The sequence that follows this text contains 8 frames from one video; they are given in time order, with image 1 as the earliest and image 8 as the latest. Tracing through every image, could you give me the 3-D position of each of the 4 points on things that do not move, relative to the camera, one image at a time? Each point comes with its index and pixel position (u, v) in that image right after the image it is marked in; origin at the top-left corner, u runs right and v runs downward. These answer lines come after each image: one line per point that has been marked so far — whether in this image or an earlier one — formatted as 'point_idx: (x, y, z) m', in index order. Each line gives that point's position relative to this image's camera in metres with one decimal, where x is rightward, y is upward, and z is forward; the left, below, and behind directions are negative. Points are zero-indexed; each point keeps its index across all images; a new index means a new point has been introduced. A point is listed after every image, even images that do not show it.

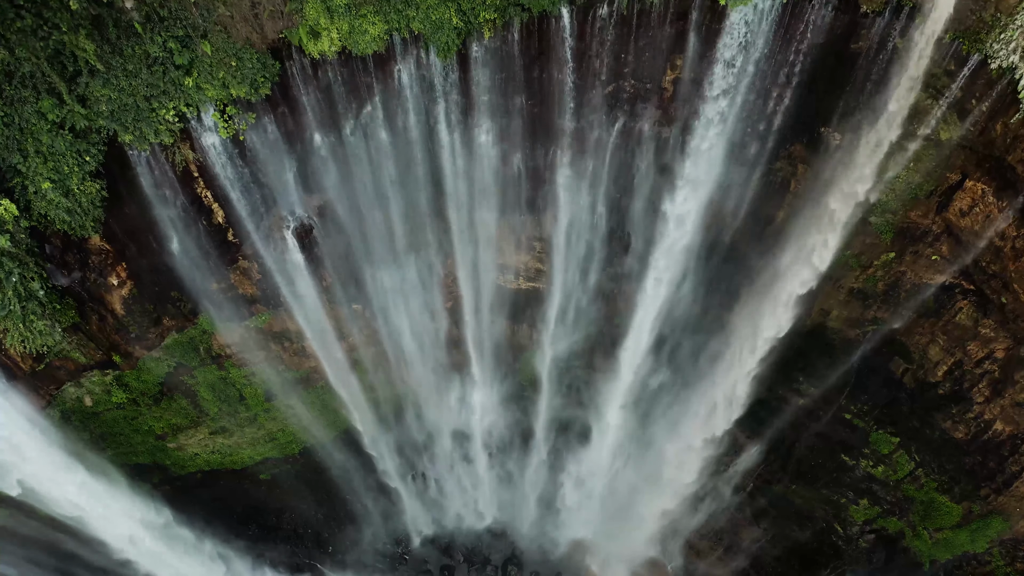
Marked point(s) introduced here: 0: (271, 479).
0: (-6.6, -5.3, +15.9) m
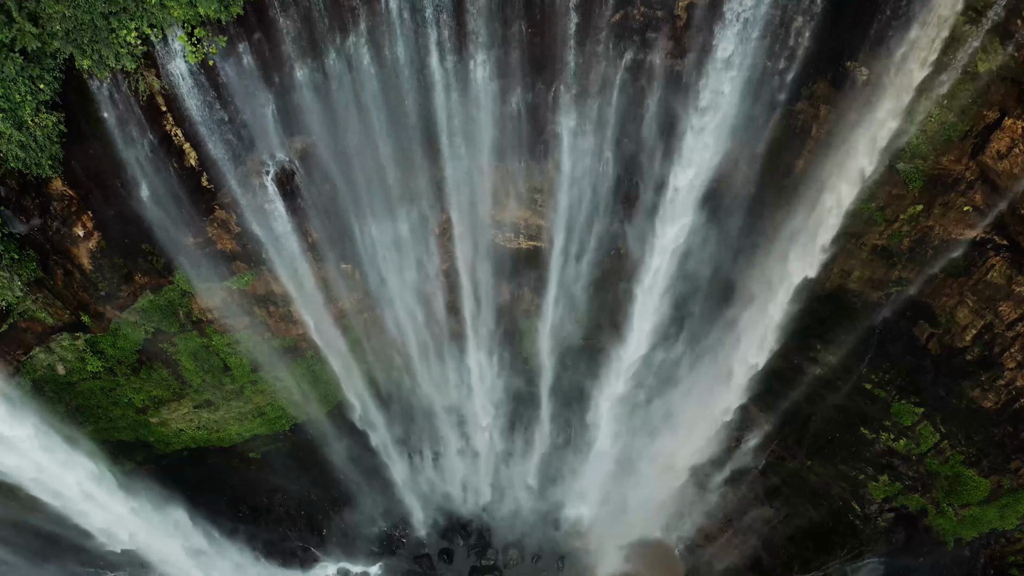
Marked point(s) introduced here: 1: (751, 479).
0: (-6.6, -4.5, +15.1) m
1: (+6.3, -5.1, +15.3) m
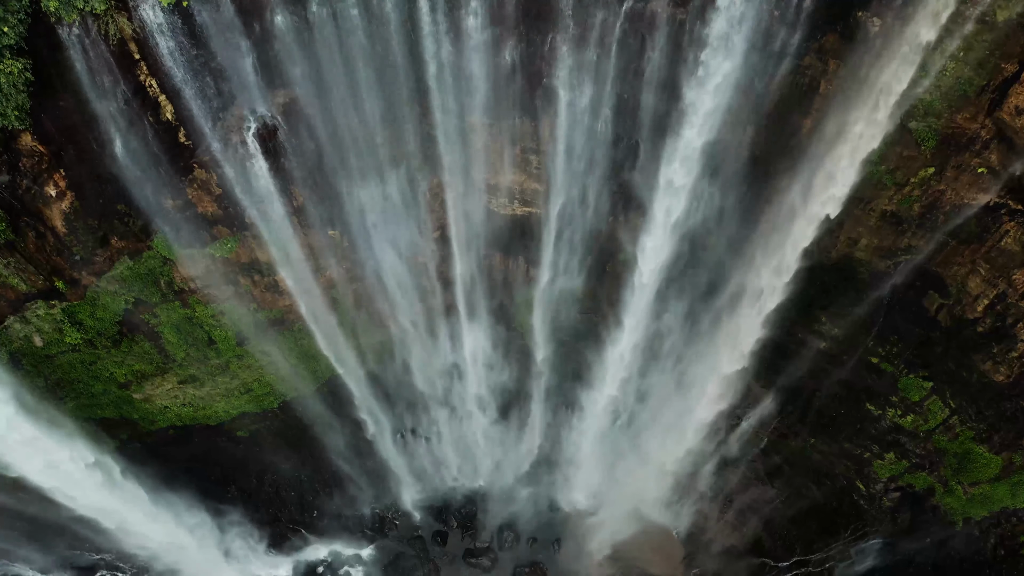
0: (-6.7, -3.8, +14.6) m
1: (+6.2, -4.4, +14.9) m
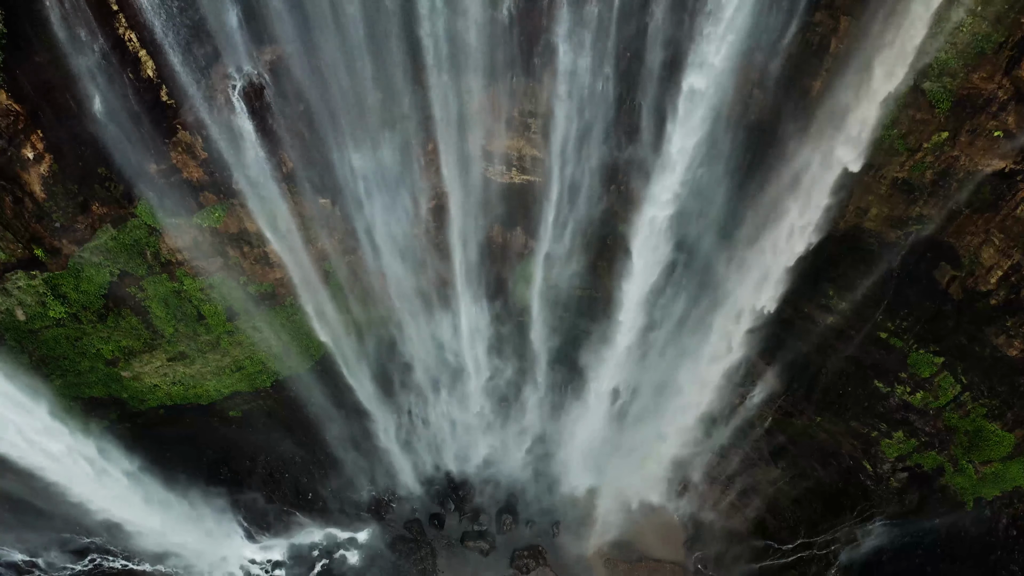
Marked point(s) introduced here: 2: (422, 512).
0: (-6.7, -3.2, +14.3) m
1: (+6.1, -3.8, +14.5) m
2: (-2.4, -6.0, +15.4) m
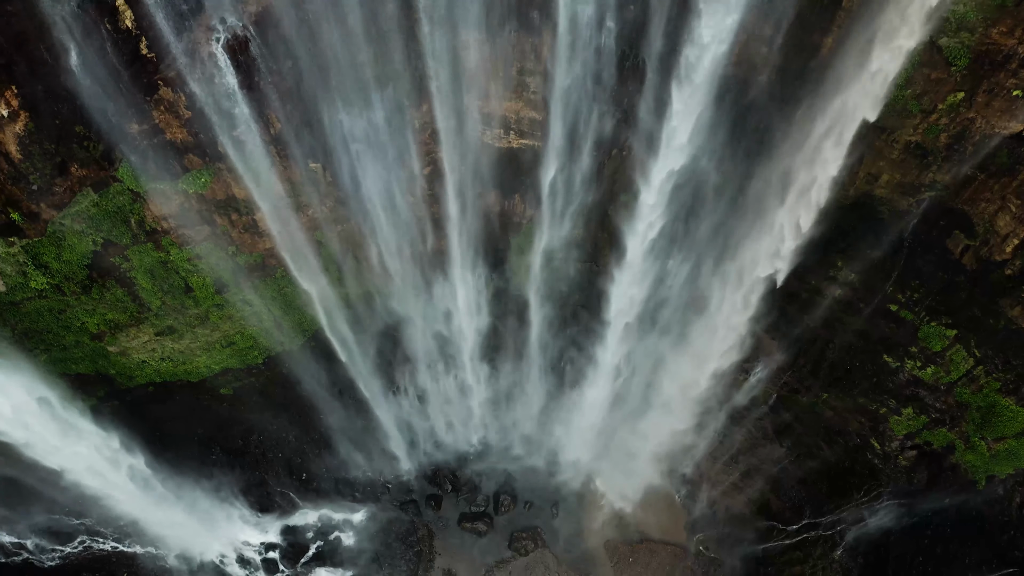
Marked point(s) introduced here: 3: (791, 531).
0: (-6.7, -2.6, +13.9) m
1: (+6.1, -3.1, +14.2) m
2: (-2.4, -5.4, +15.1) m
3: (+6.8, -5.9, +13.9) m
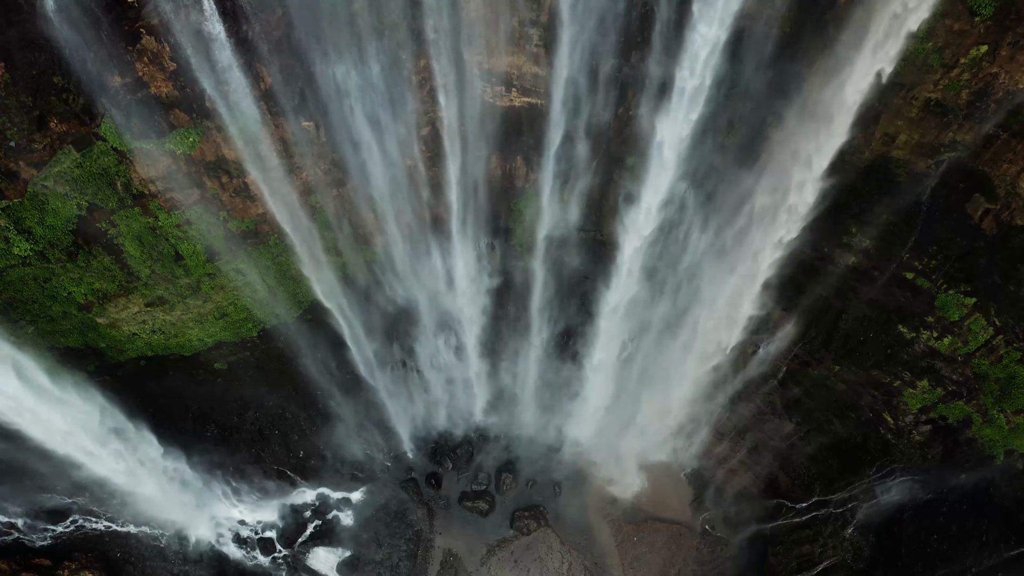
0: (-6.7, -1.9, +13.5) m
1: (+6.1, -2.4, +13.7) m
2: (-2.4, -4.7, +14.7) m
3: (+6.8, -5.2, +13.5) m
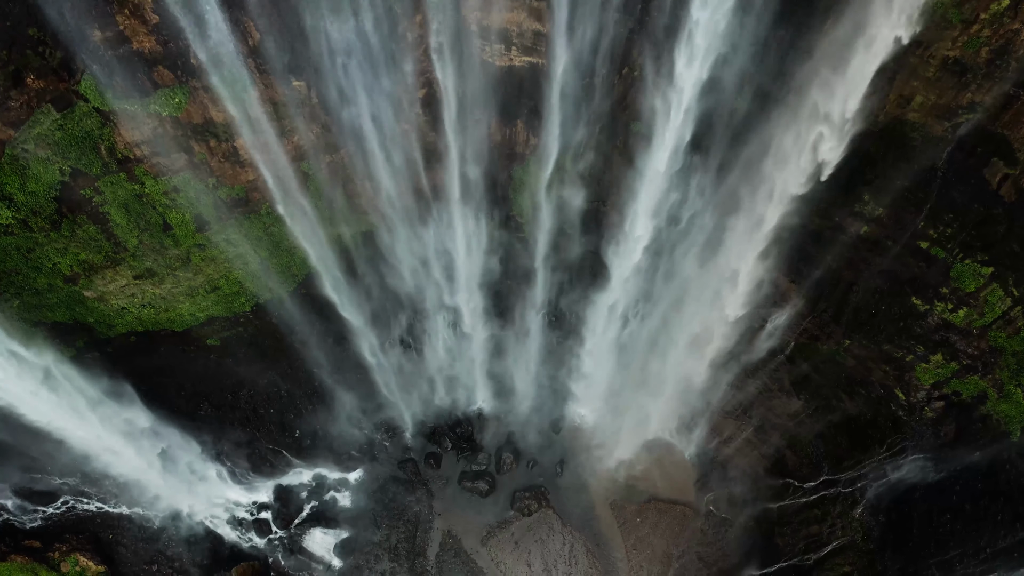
0: (-6.7, -1.3, +13.2) m
1: (+6.2, -1.8, +13.4) m
2: (-2.4, -4.1, +14.4) m
3: (+6.9, -4.6, +13.2) m
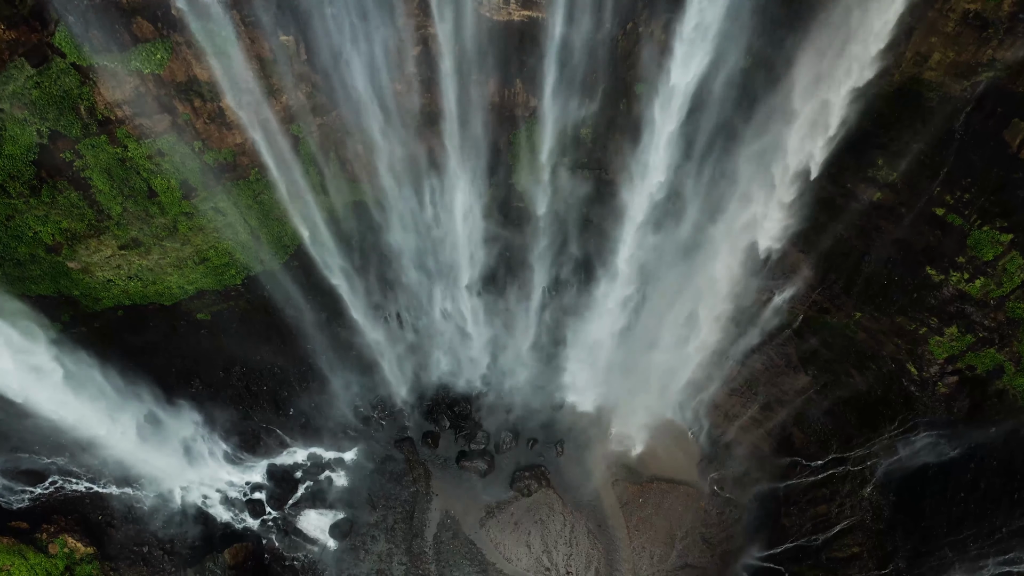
0: (-6.7, -0.7, +12.8) m
1: (+6.1, -1.2, +12.9) m
2: (-2.4, -3.5, +14.0) m
3: (+6.8, -3.9, +12.8) m
